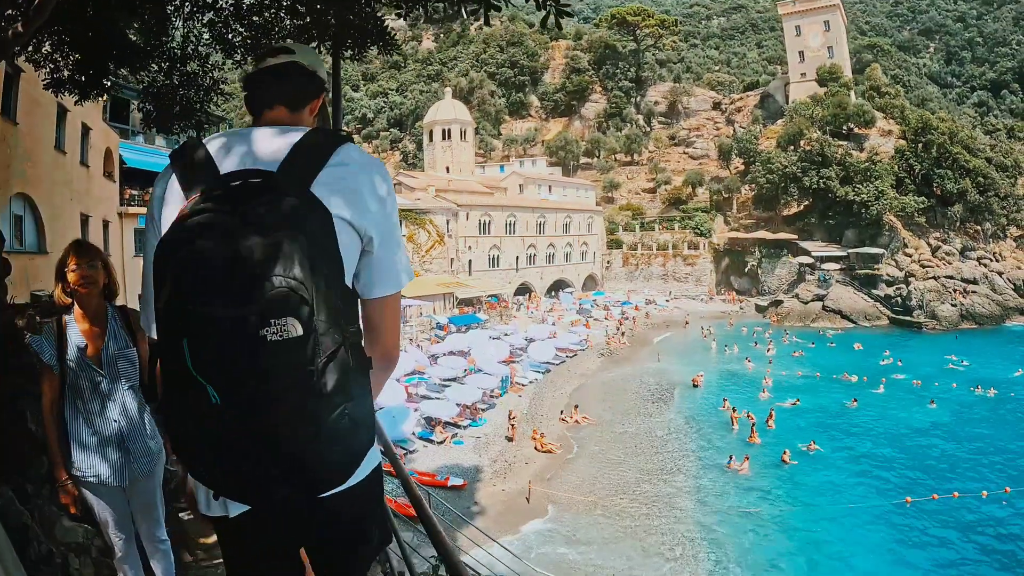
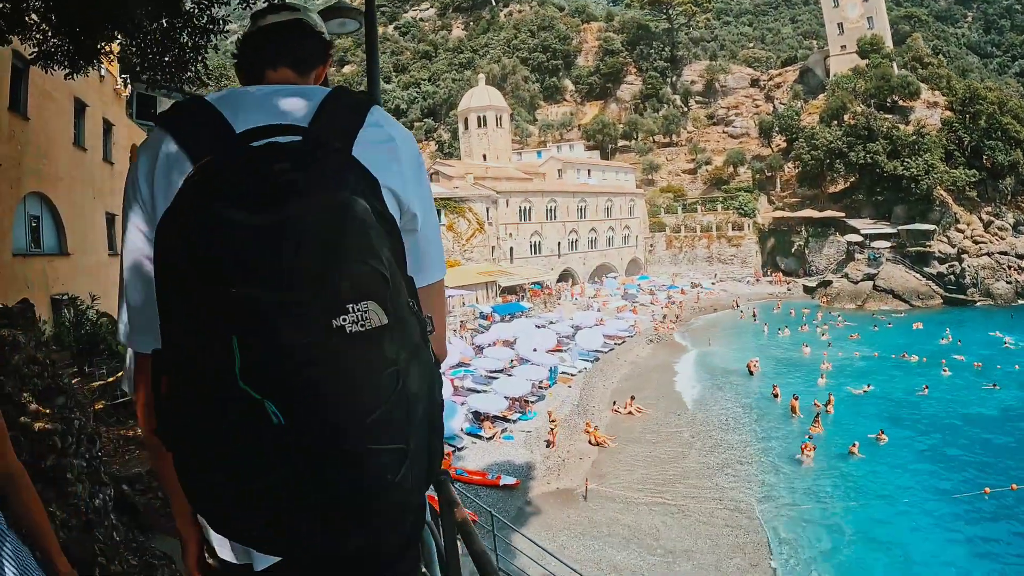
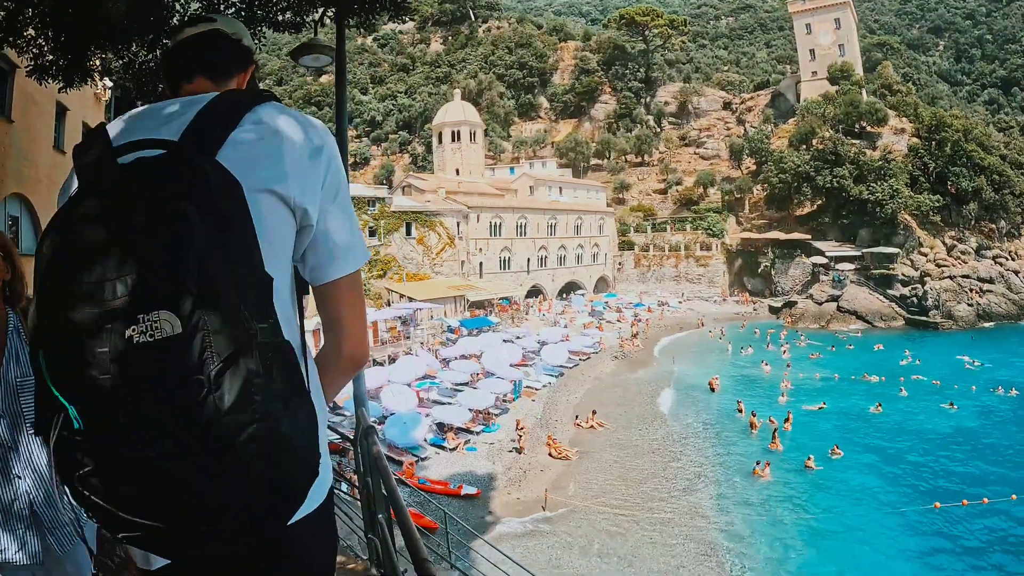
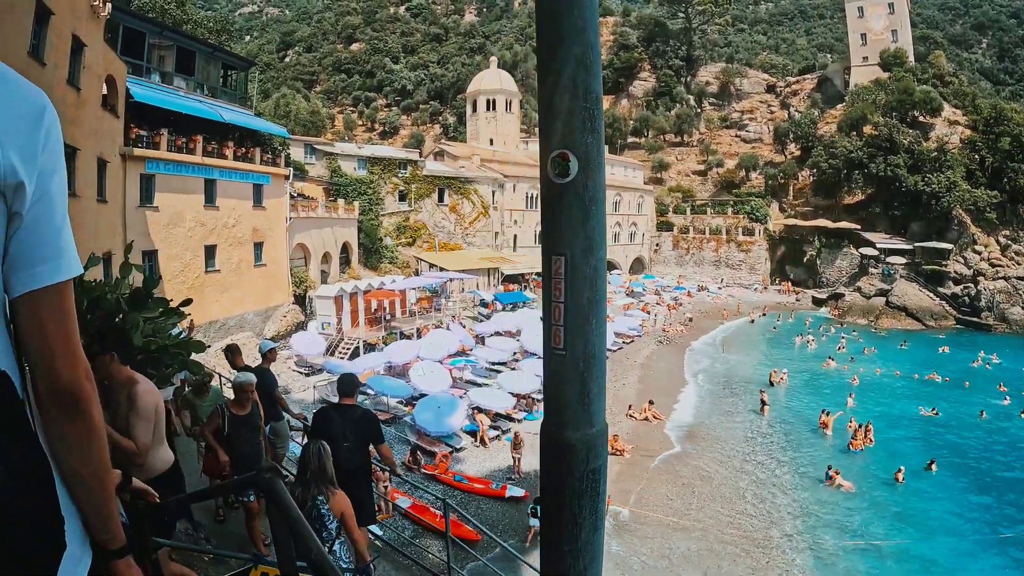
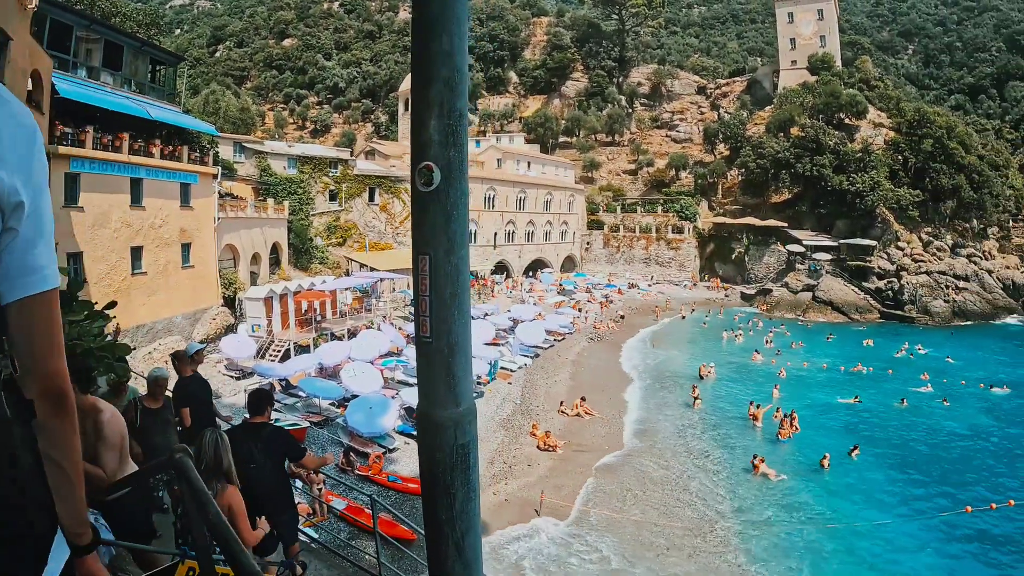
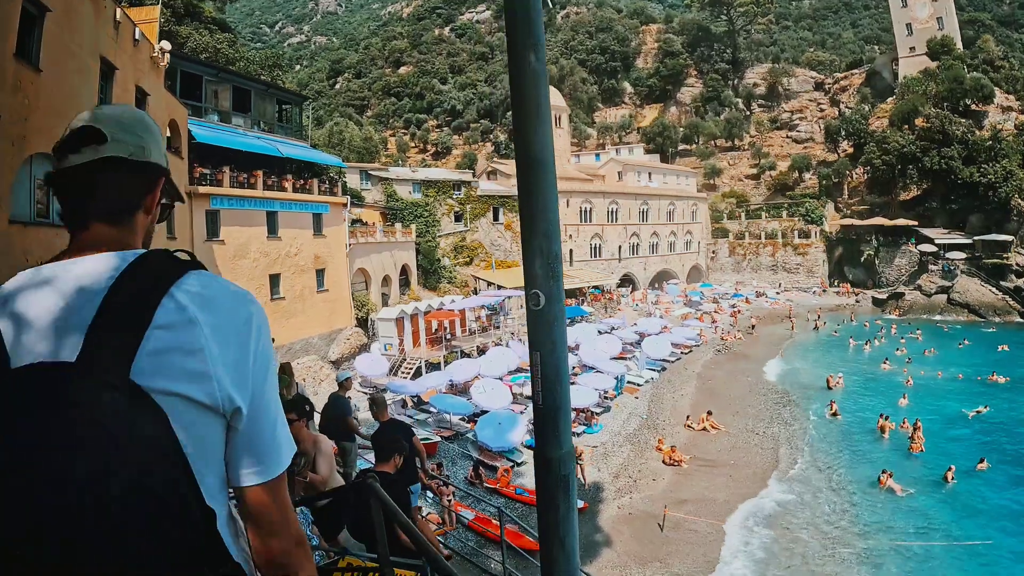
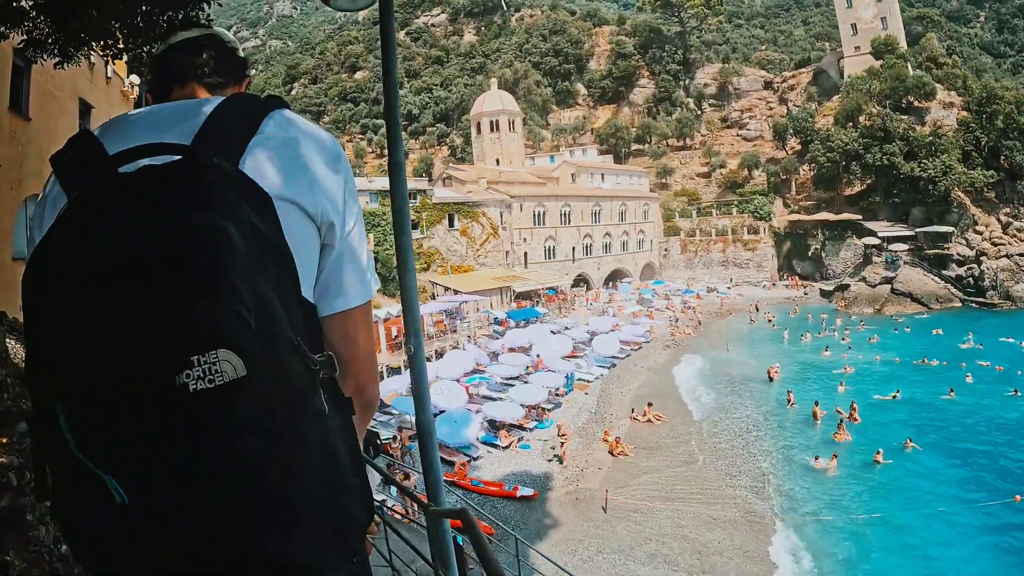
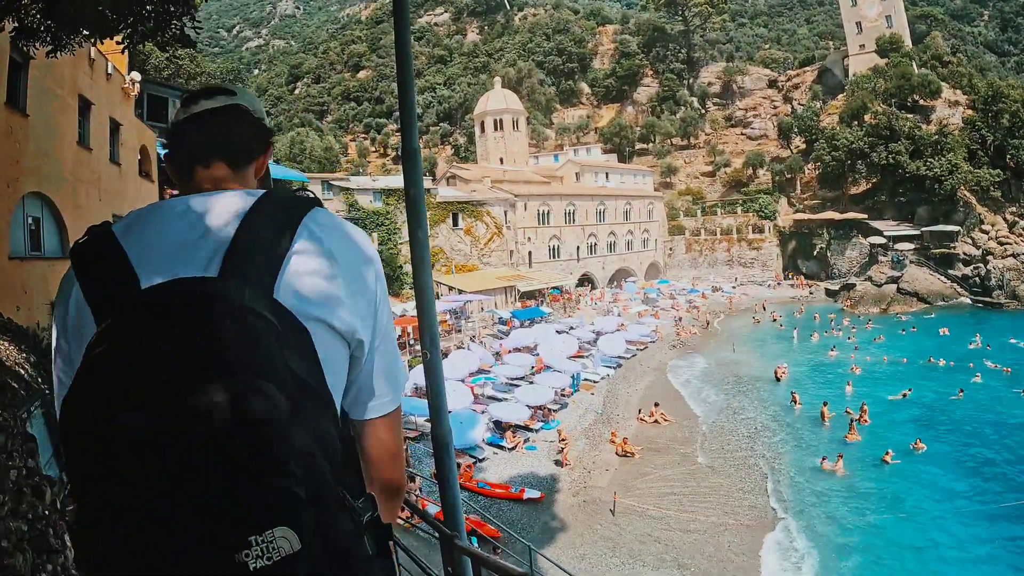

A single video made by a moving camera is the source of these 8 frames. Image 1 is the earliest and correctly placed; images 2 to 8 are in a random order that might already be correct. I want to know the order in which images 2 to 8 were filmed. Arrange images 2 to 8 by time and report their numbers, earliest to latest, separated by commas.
3, 2, 7, 8, 6, 5, 4
